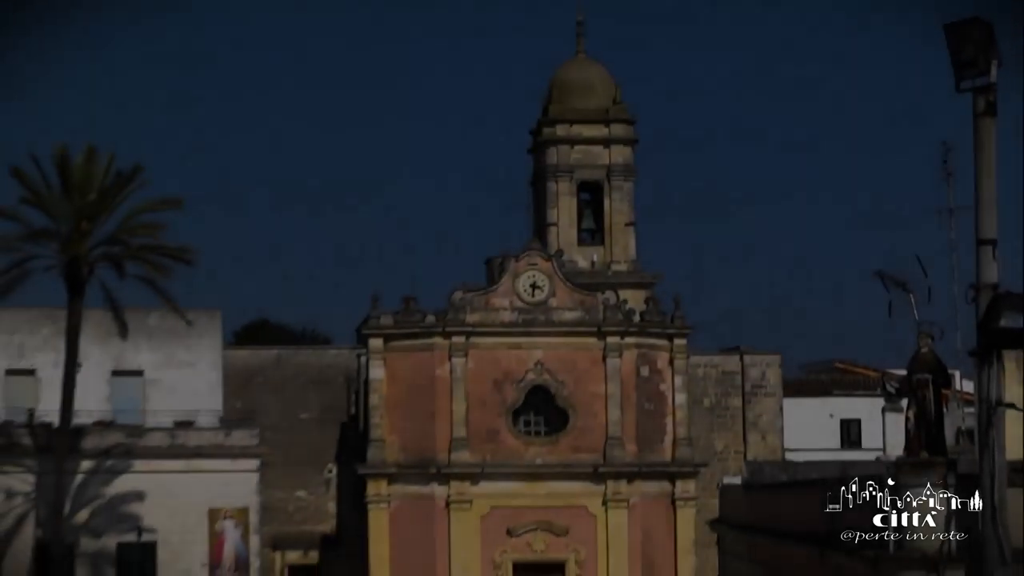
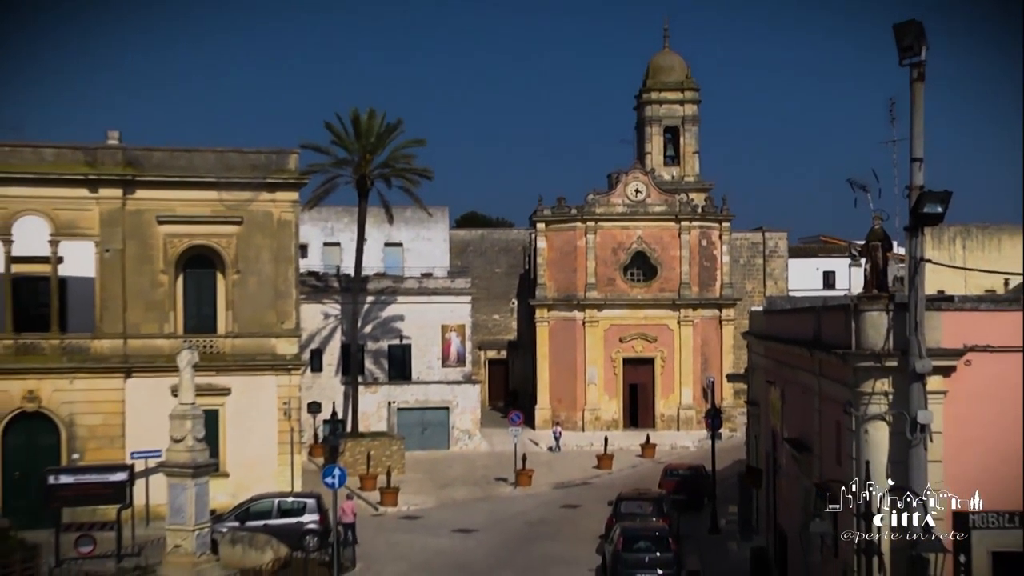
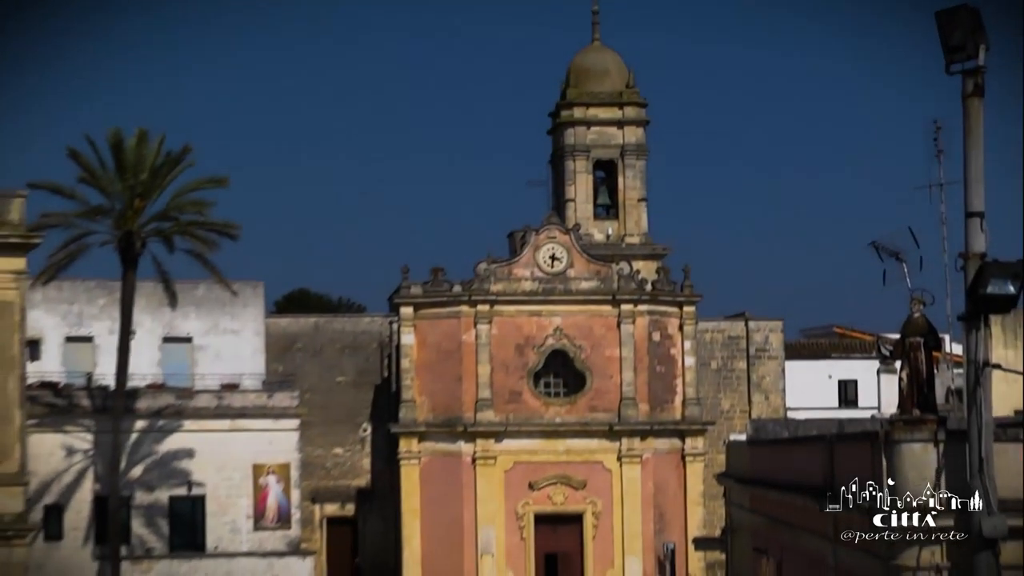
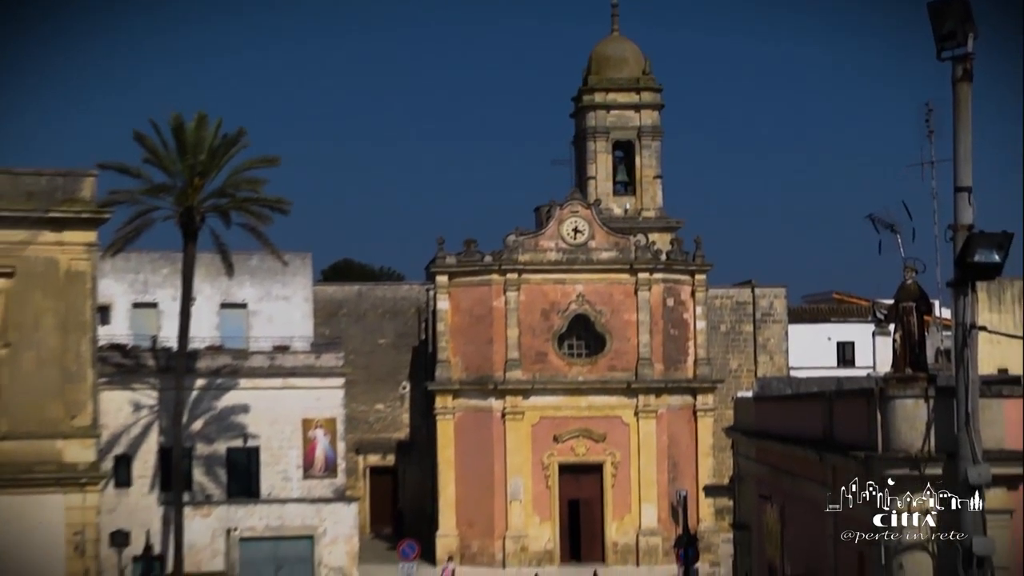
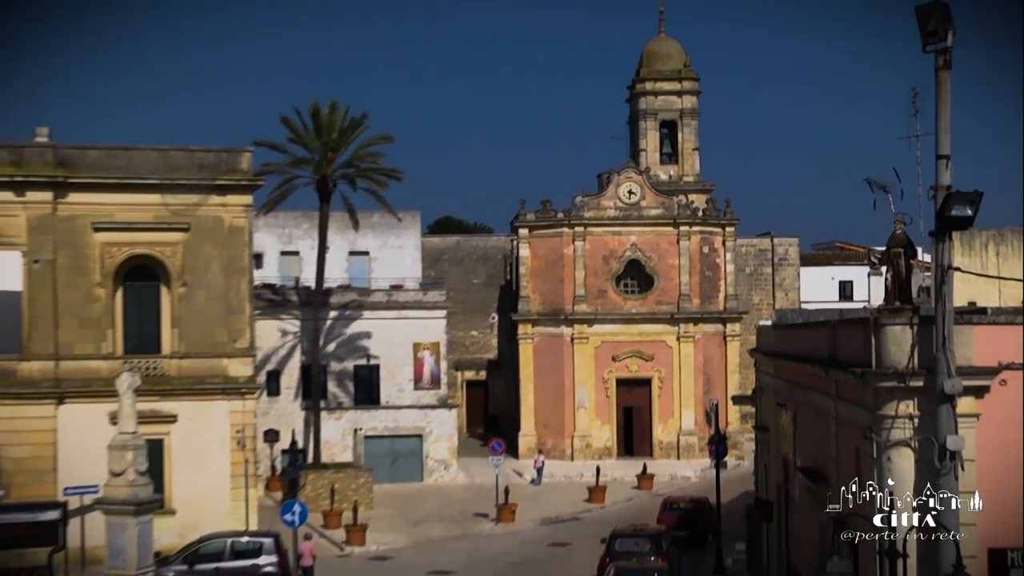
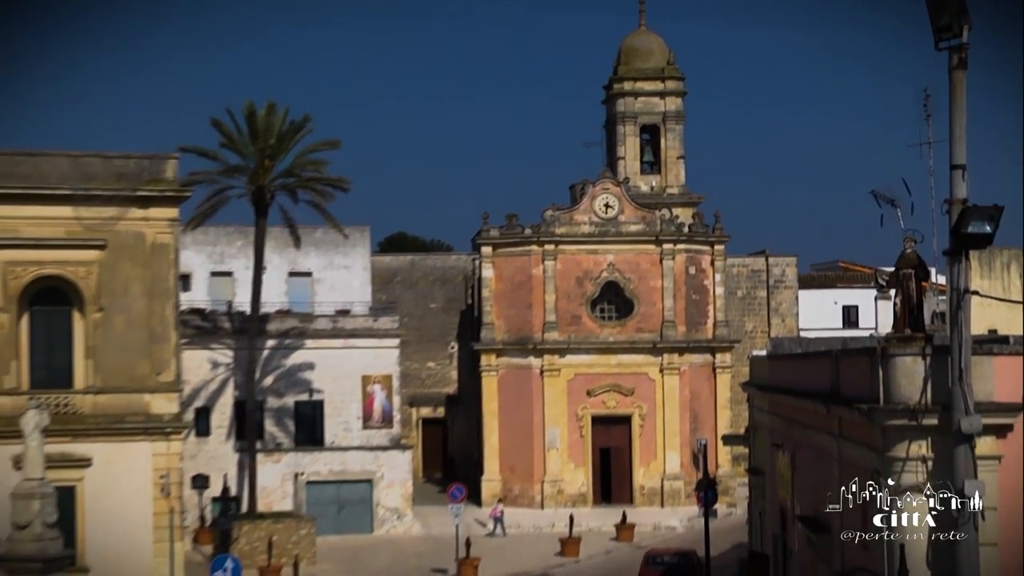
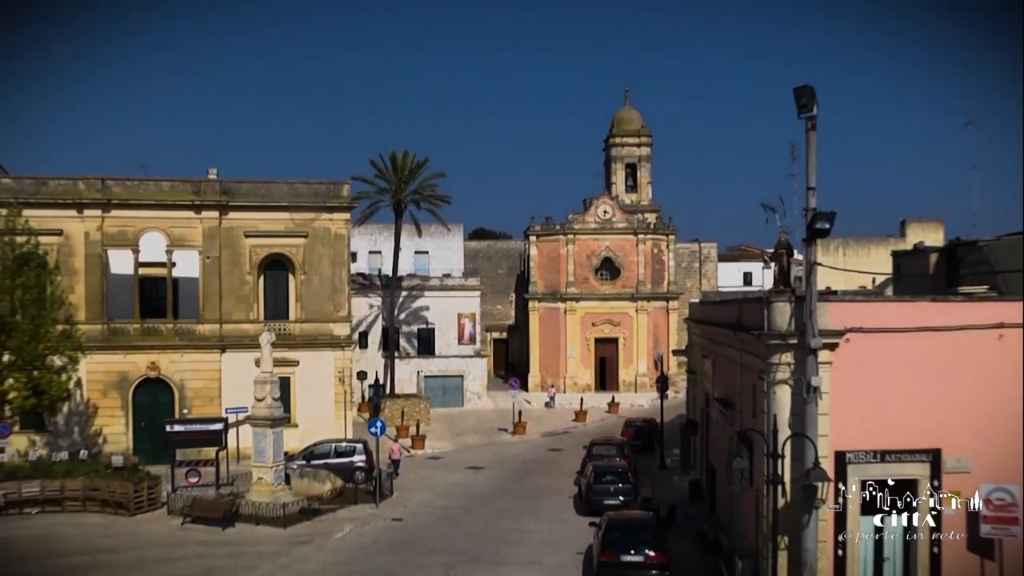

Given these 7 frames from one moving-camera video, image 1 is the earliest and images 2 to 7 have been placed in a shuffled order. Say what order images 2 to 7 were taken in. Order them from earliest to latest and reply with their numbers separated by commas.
3, 4, 6, 5, 2, 7
